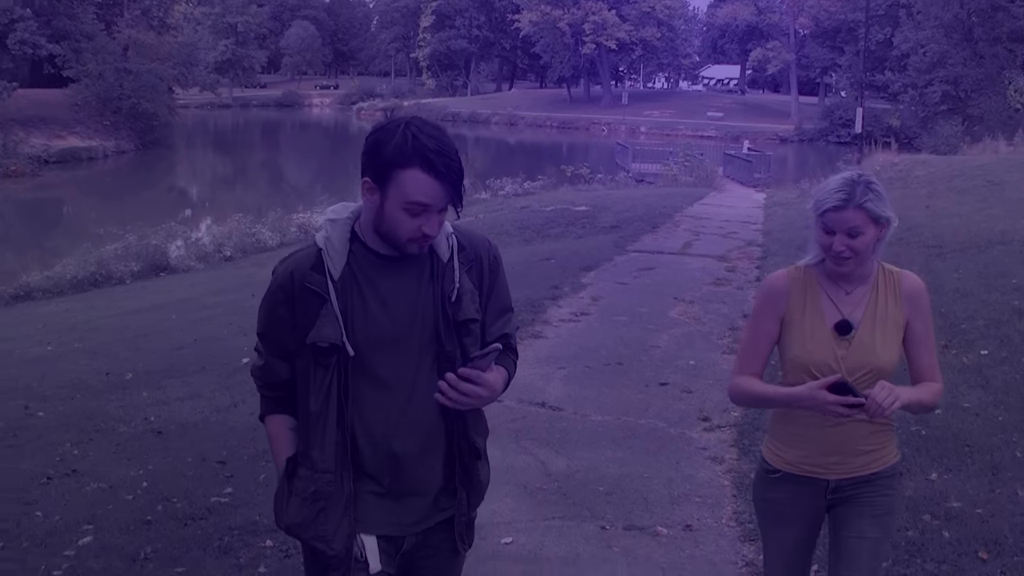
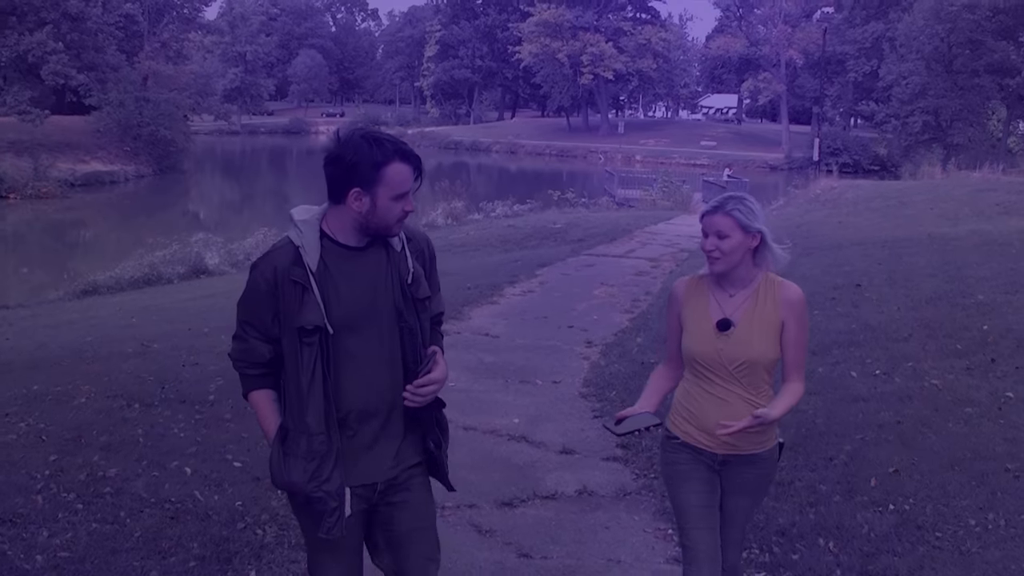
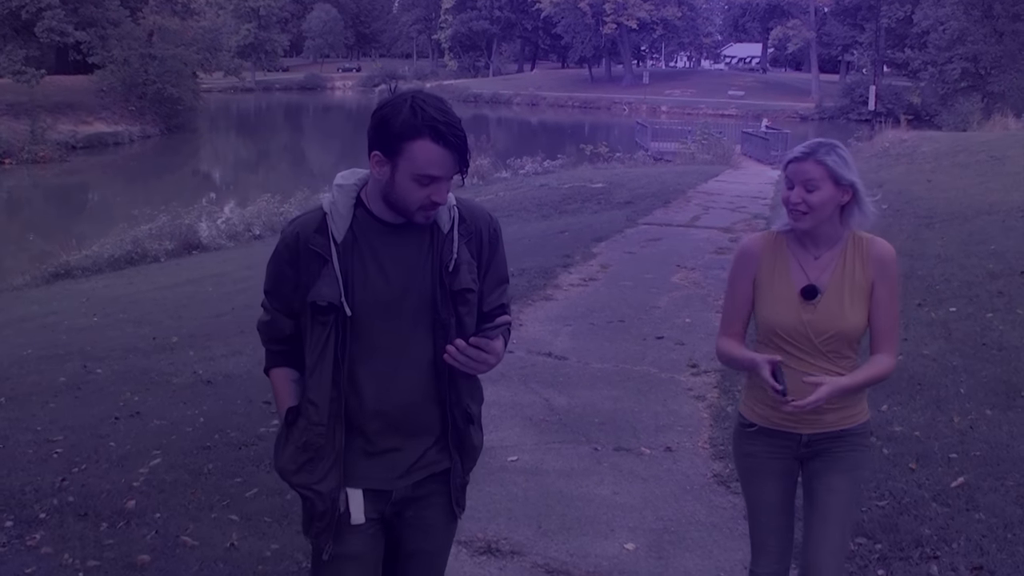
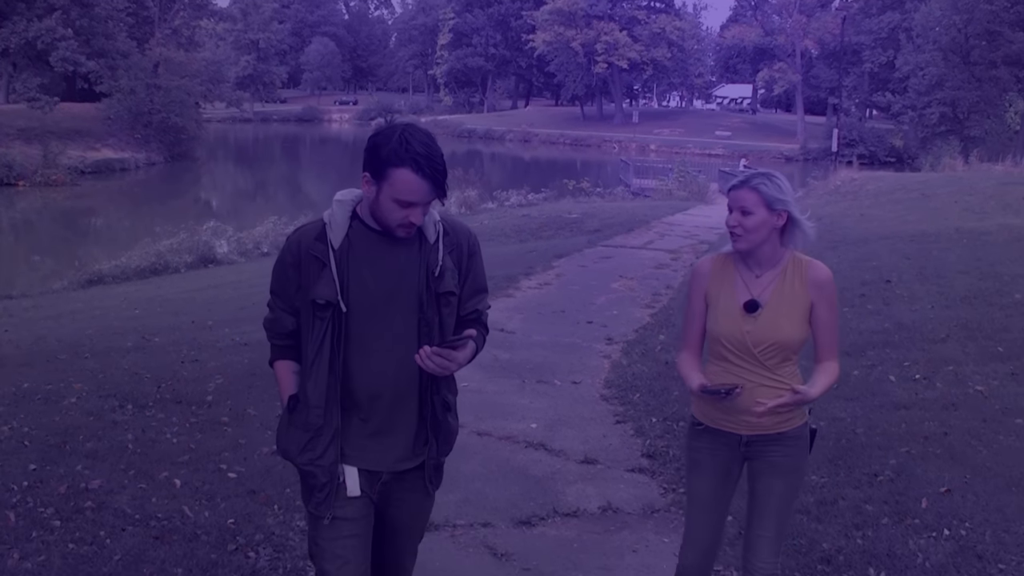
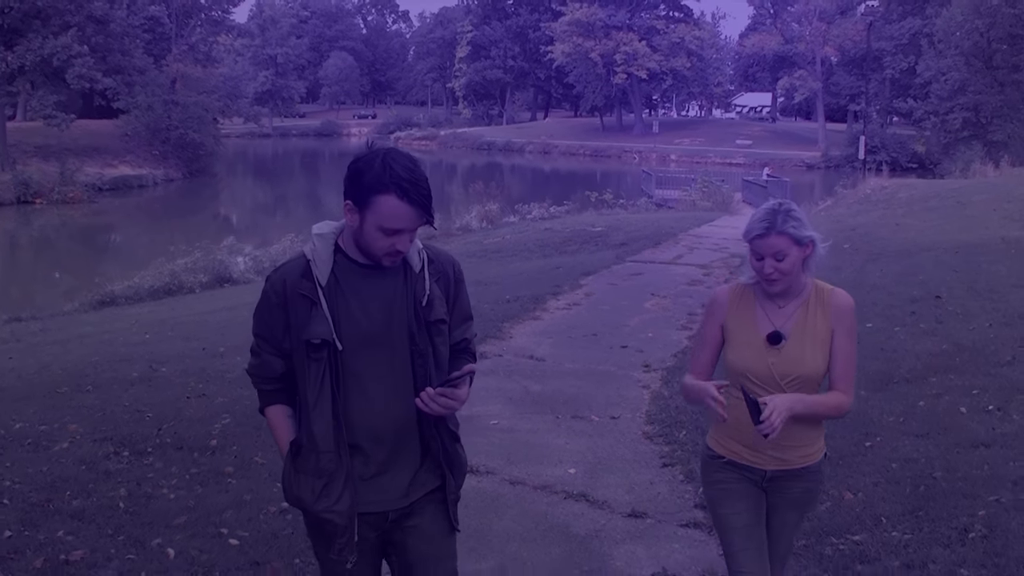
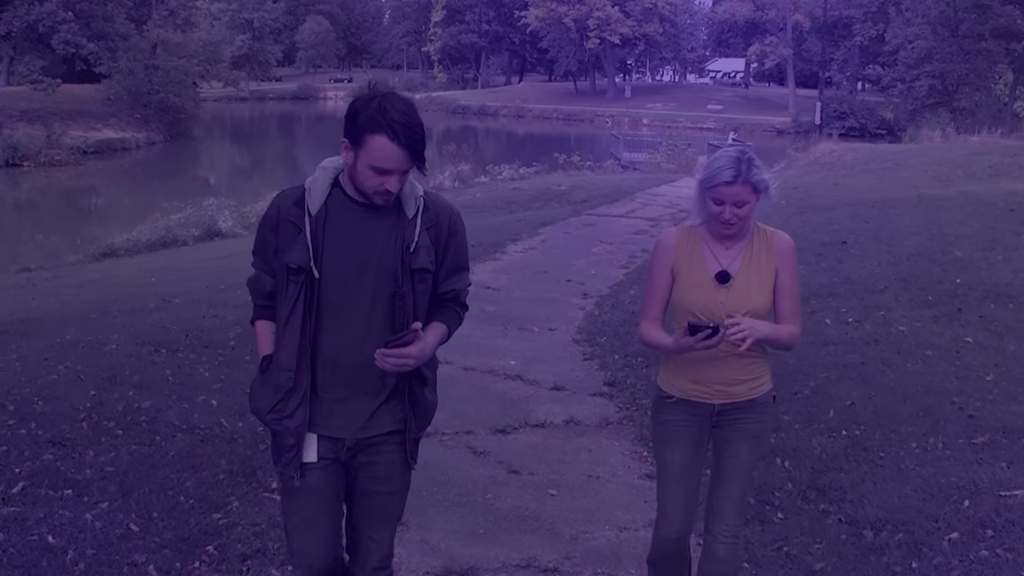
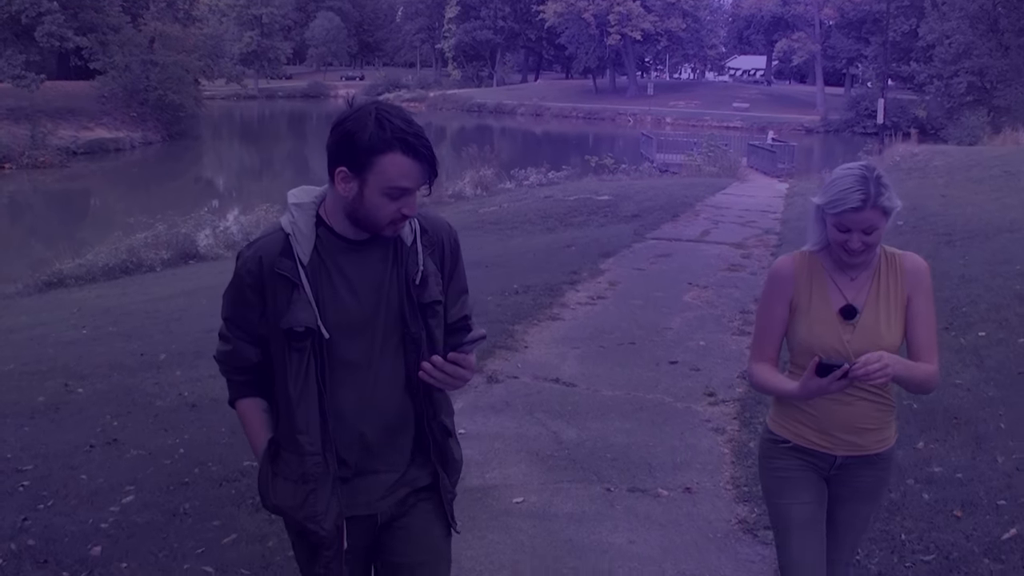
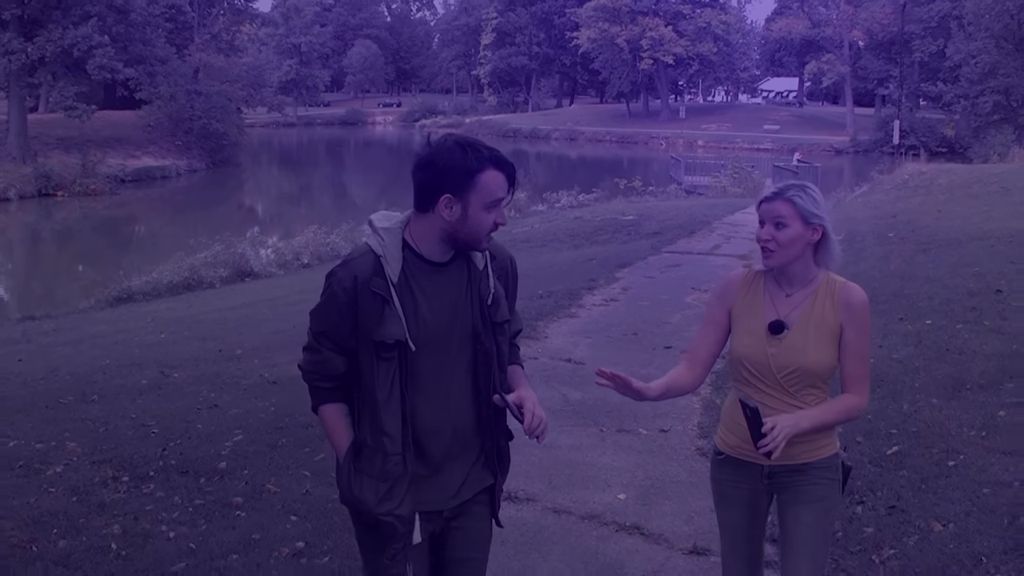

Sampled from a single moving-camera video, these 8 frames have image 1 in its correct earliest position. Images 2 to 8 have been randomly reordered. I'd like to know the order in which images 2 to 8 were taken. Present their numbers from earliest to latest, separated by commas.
7, 3, 8, 5, 4, 2, 6
